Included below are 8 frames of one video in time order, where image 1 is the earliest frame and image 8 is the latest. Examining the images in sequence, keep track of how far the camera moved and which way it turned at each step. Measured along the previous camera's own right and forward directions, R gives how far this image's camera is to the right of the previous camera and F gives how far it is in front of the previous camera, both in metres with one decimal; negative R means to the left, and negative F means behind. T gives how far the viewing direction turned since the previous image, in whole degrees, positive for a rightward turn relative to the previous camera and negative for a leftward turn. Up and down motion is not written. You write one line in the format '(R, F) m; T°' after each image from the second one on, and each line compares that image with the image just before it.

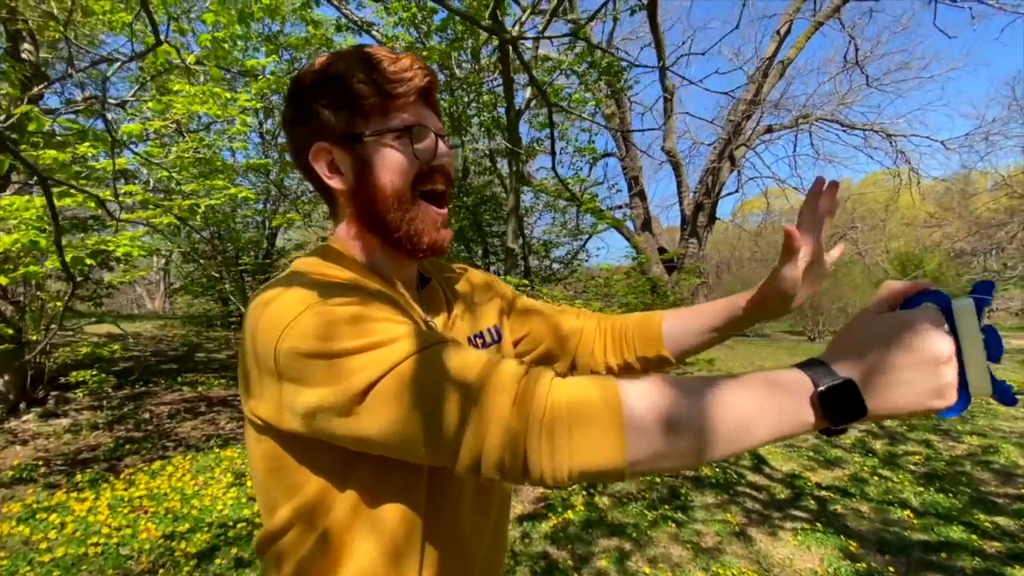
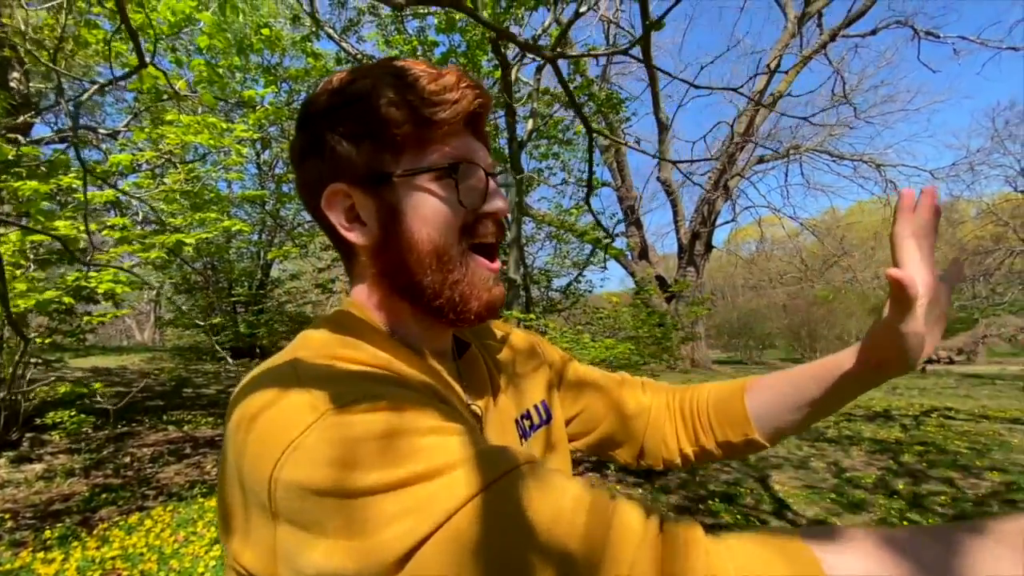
(-0.1, +0.2) m; +1°
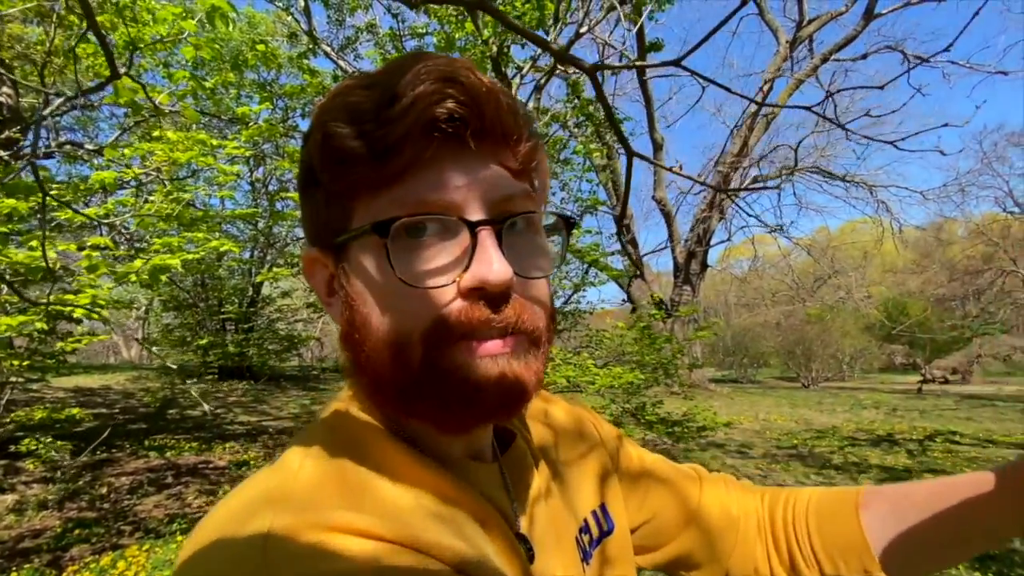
(-0.1, +0.2) m; +1°
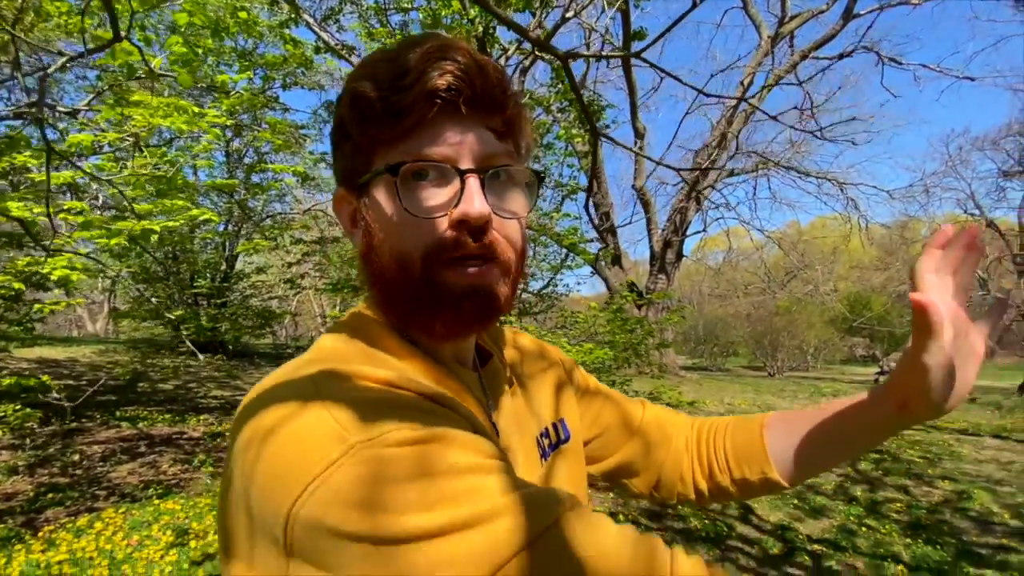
(0.0, -0.2) m; +3°
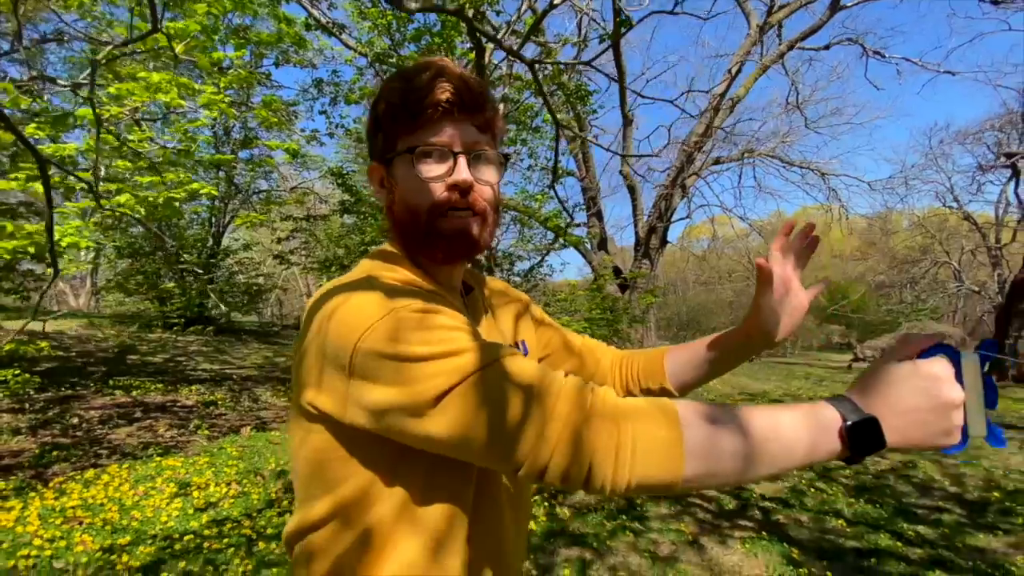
(0.0, -0.3) m; +1°
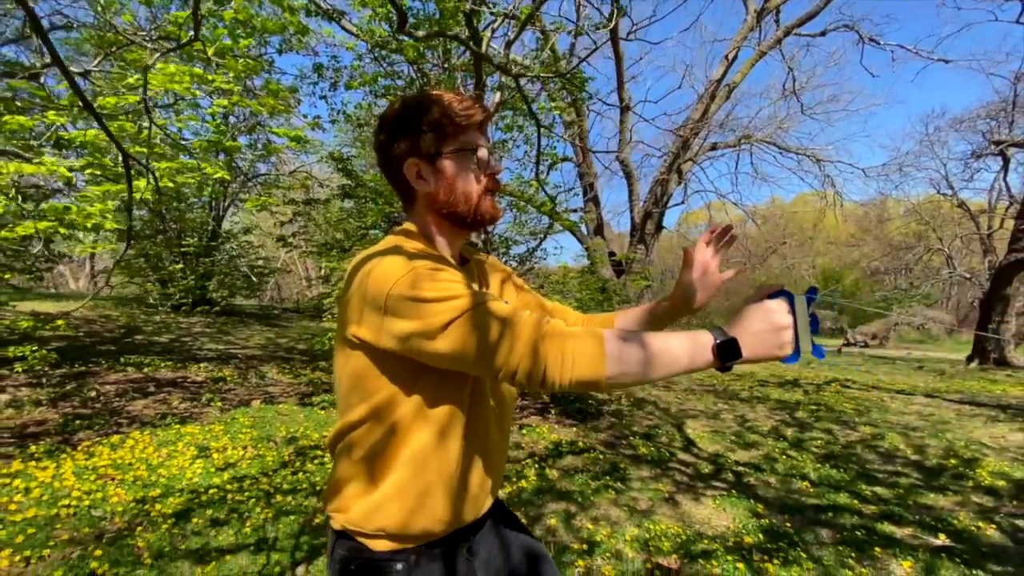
(0.0, -0.4) m; 0°
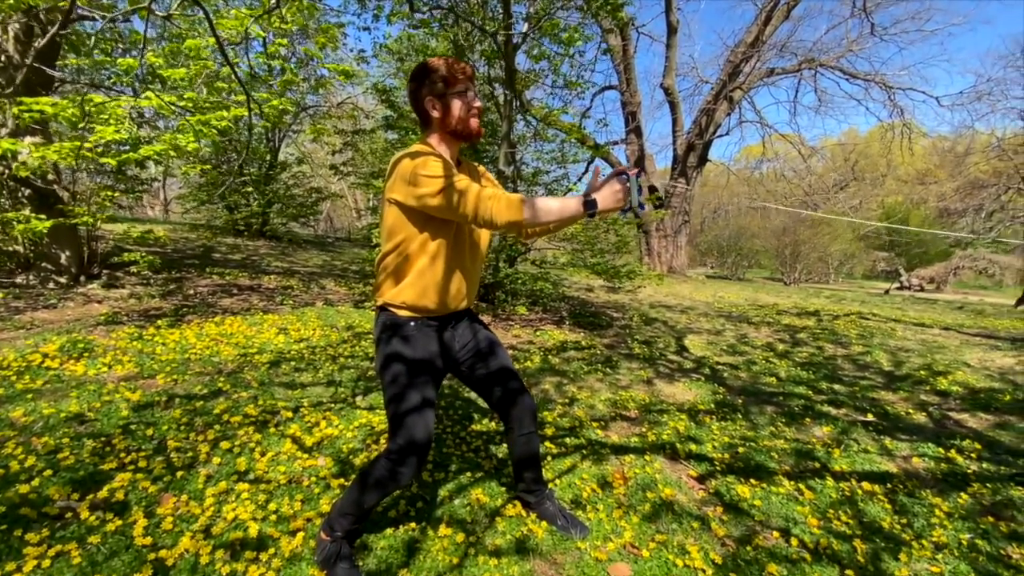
(+0.4, -0.9) m; -5°
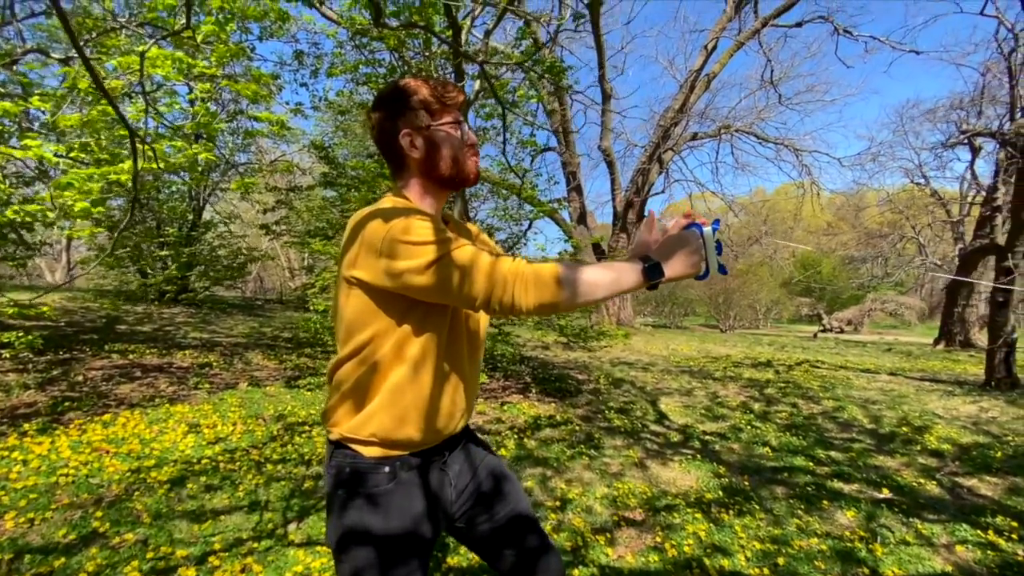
(-0.2, +0.7) m; +7°
